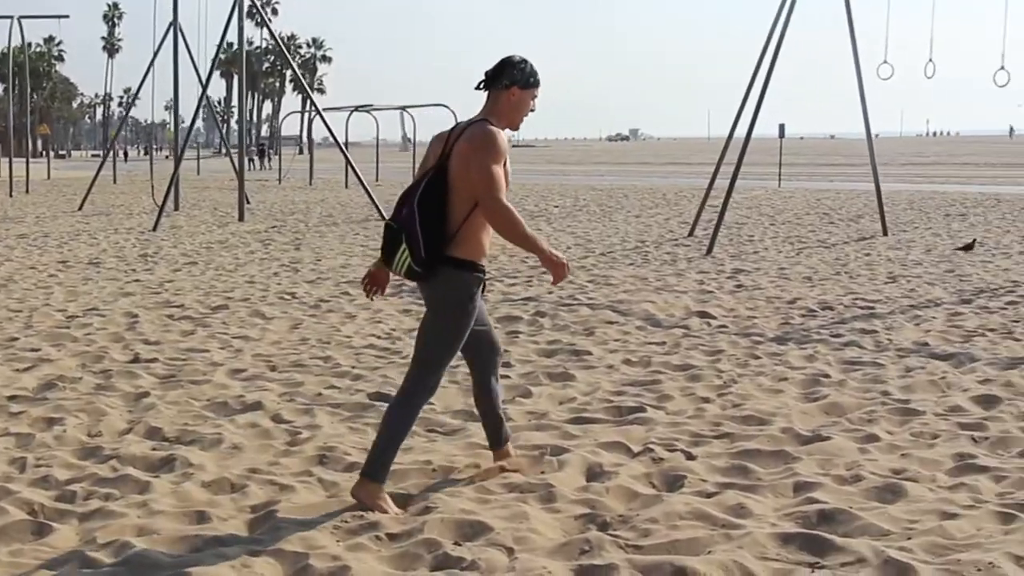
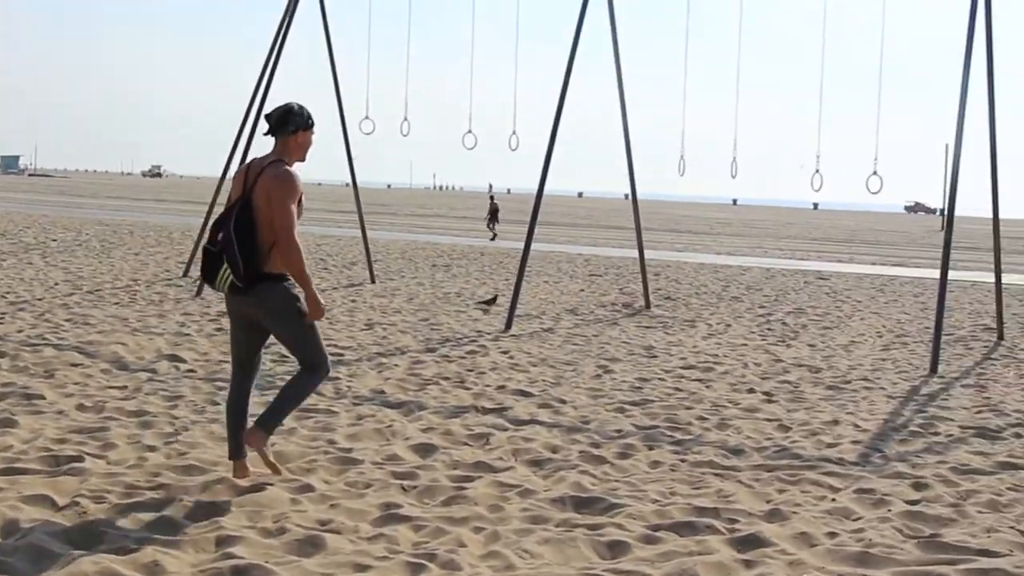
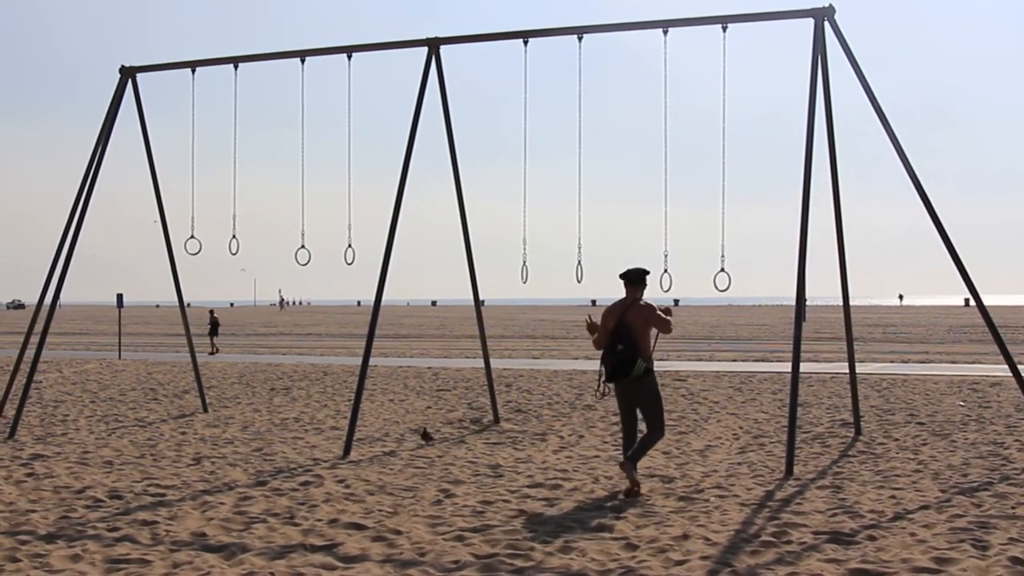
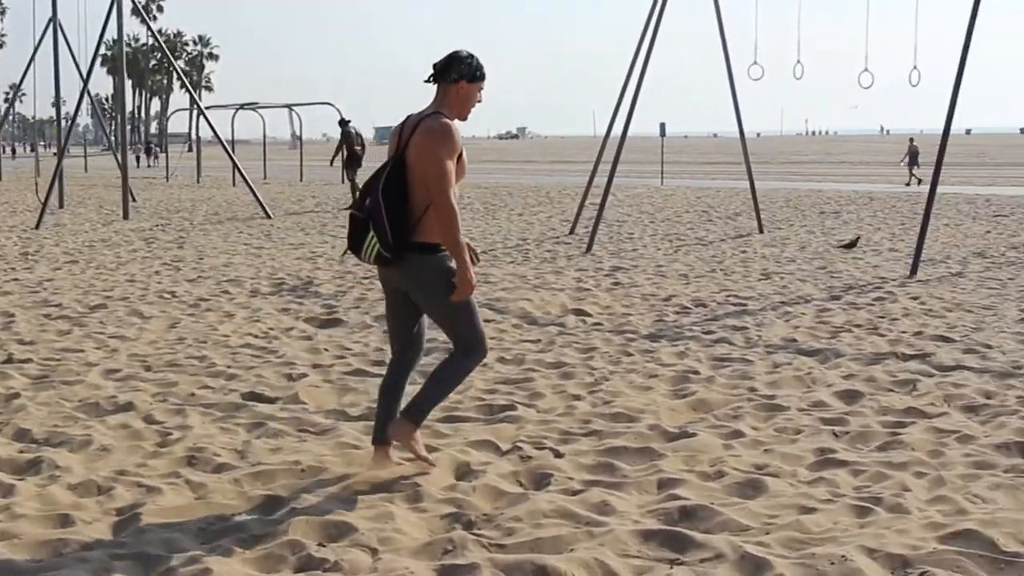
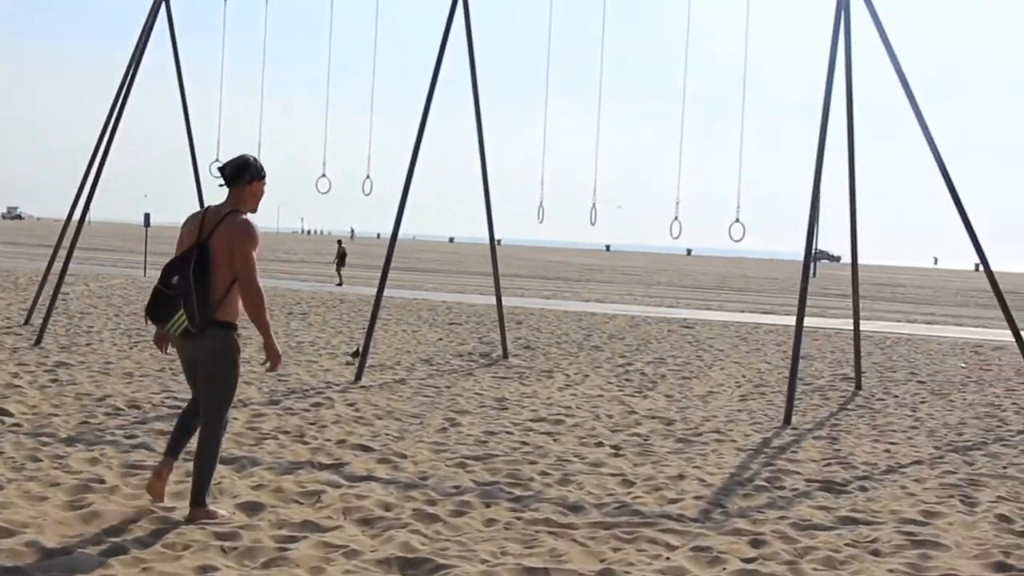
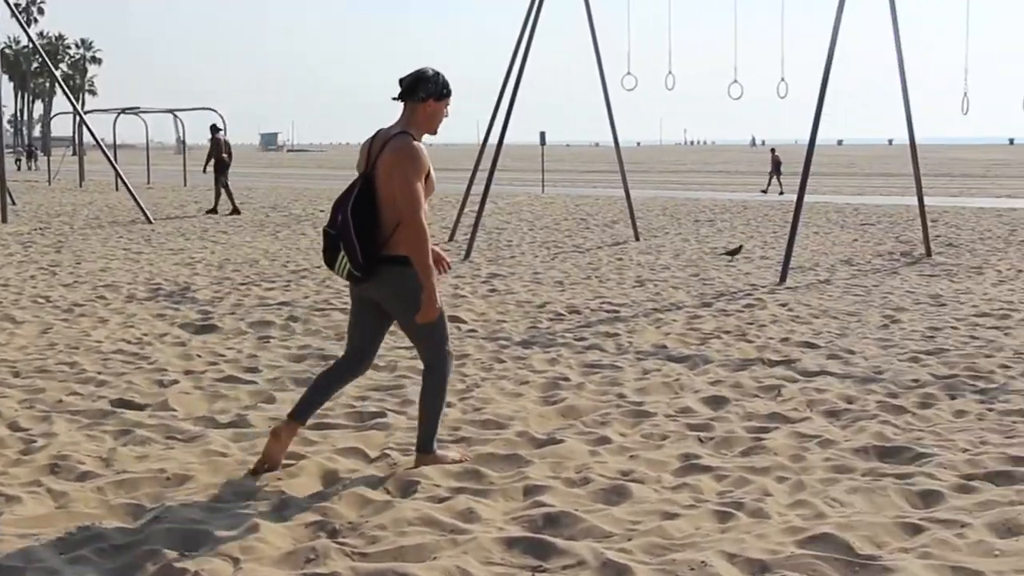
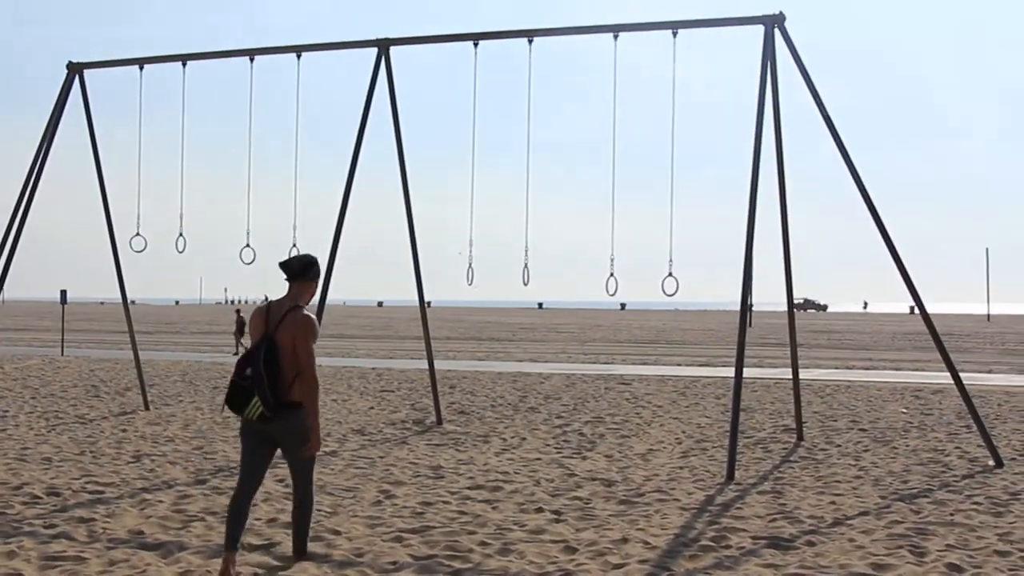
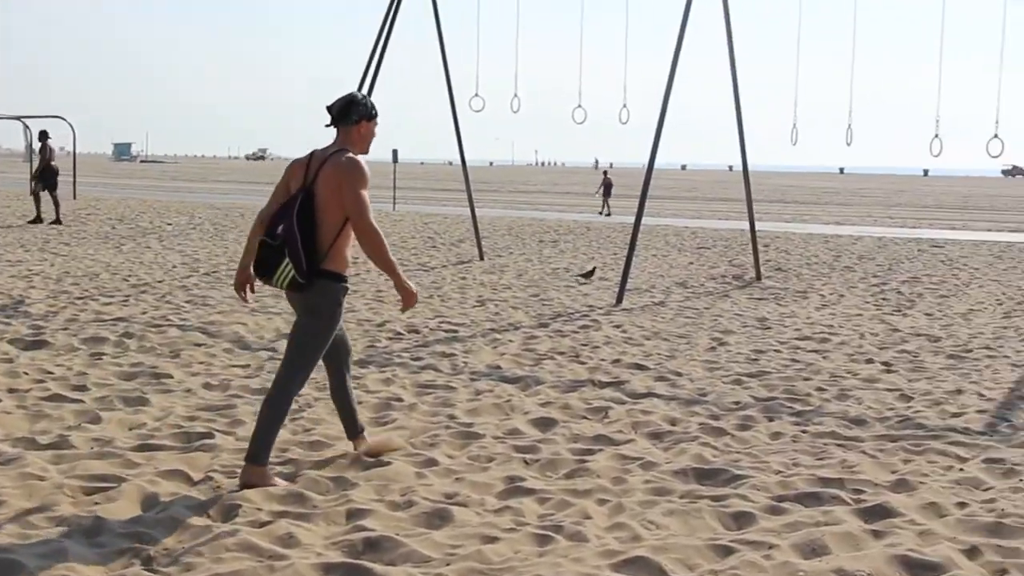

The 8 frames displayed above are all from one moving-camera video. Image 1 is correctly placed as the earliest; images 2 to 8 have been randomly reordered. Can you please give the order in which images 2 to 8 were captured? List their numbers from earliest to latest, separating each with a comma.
4, 6, 8, 2, 5, 7, 3
